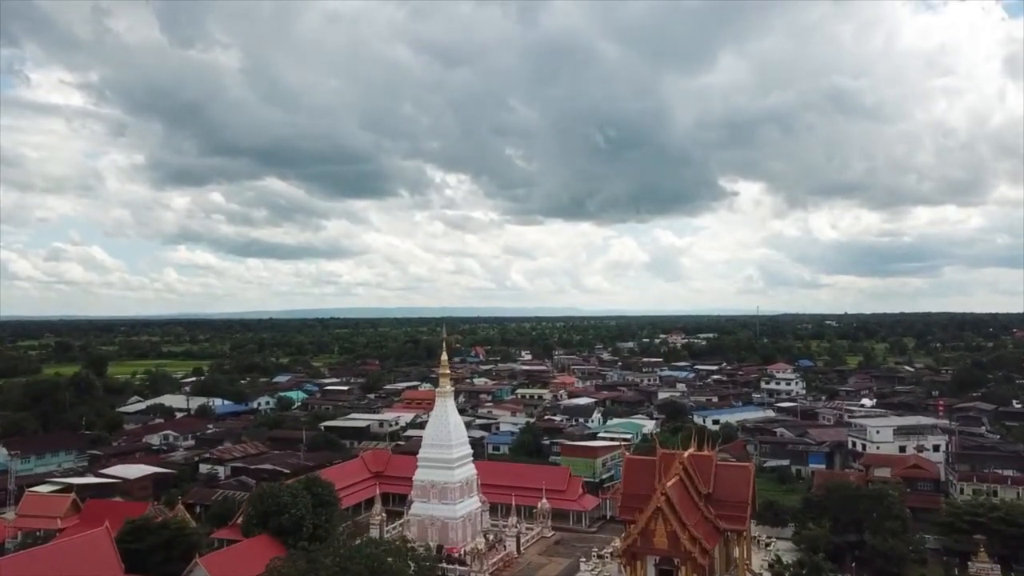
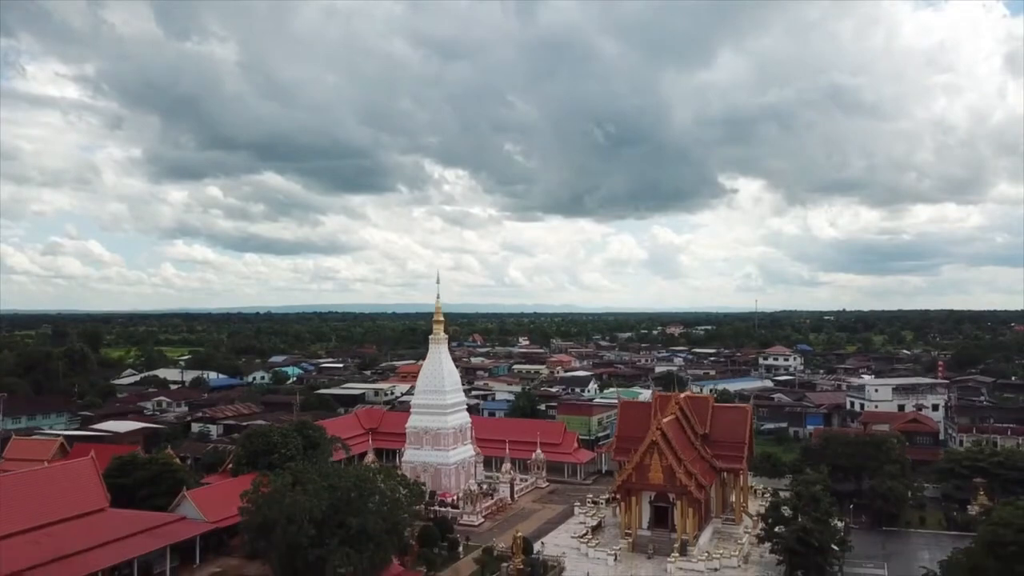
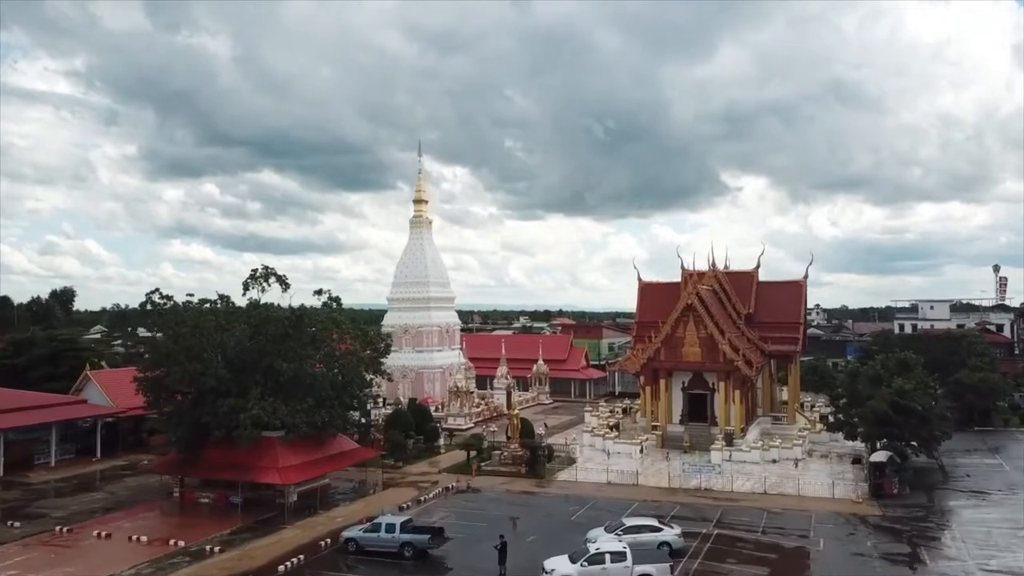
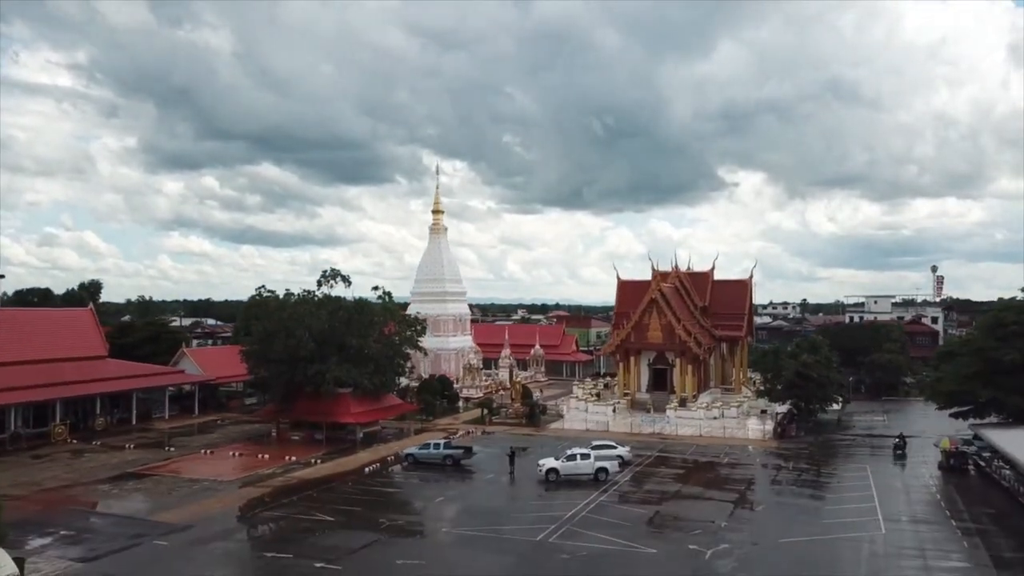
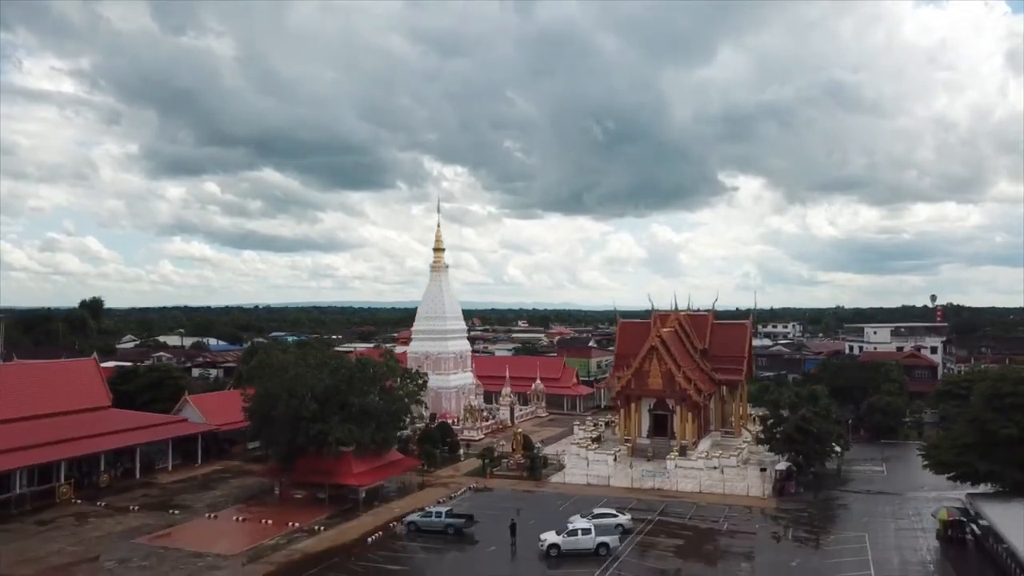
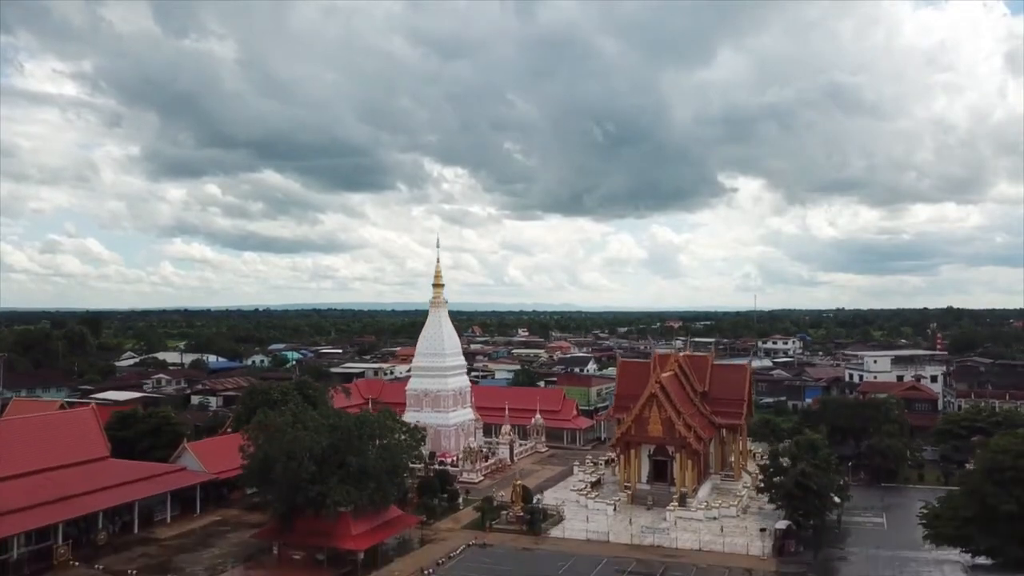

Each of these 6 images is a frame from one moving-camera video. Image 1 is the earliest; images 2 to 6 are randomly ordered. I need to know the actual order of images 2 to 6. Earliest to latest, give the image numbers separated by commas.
2, 6, 5, 4, 3
